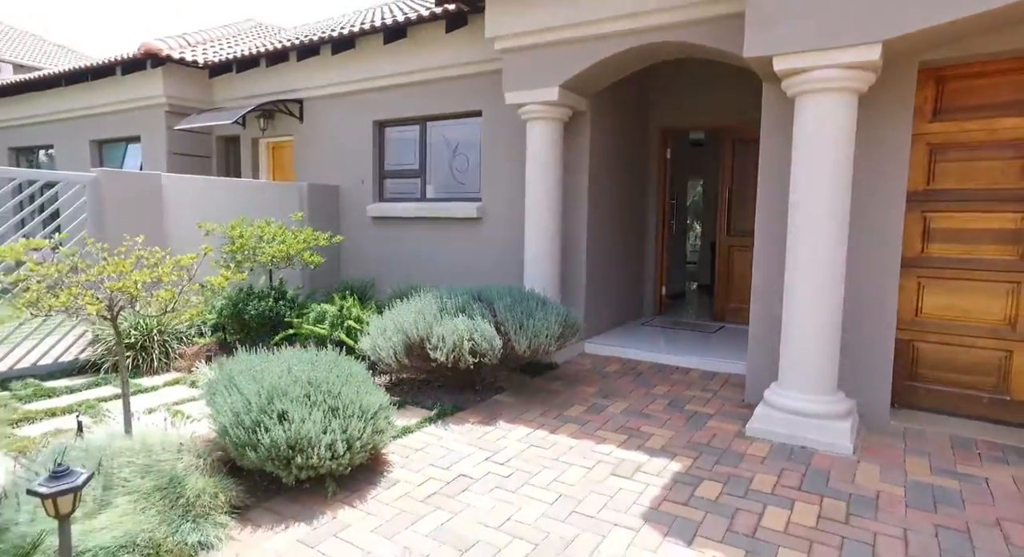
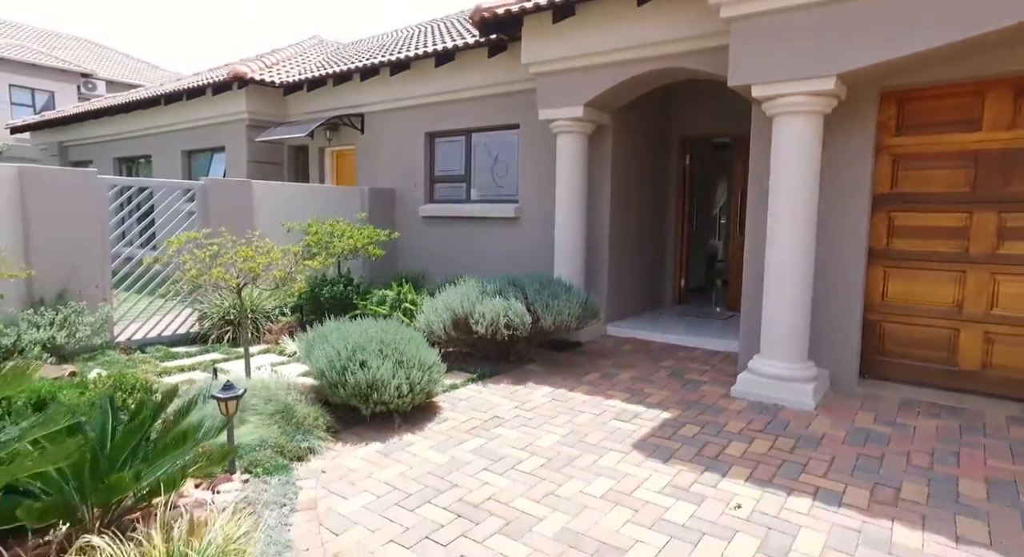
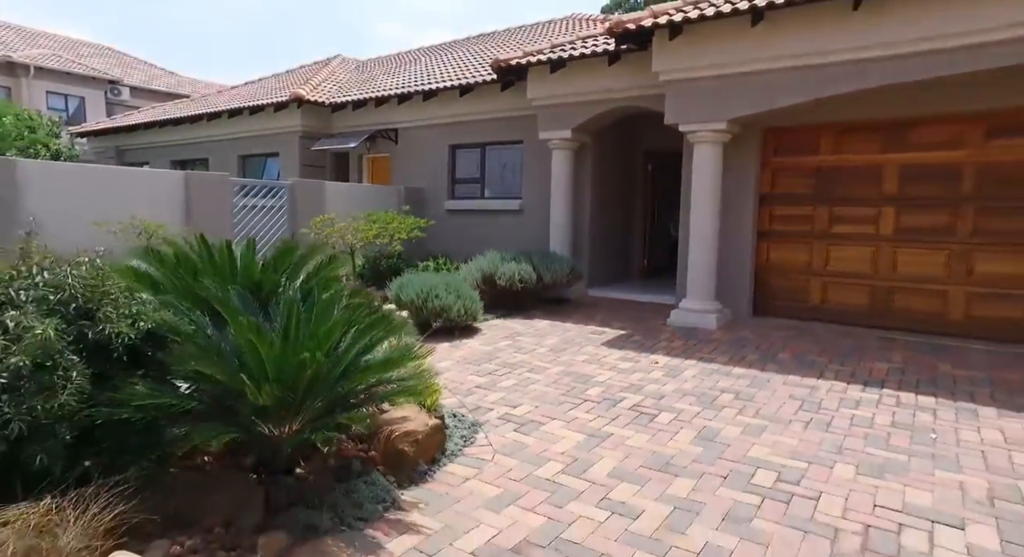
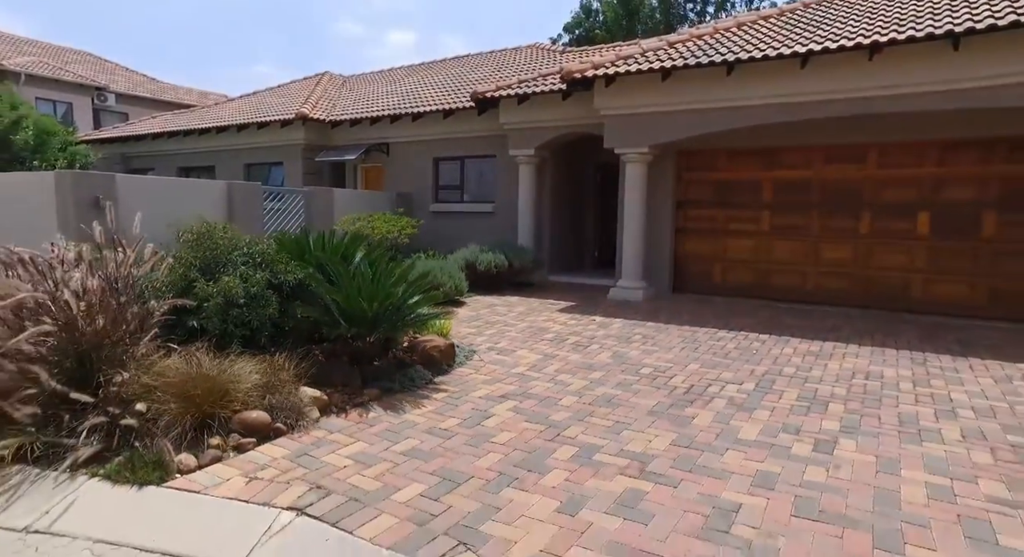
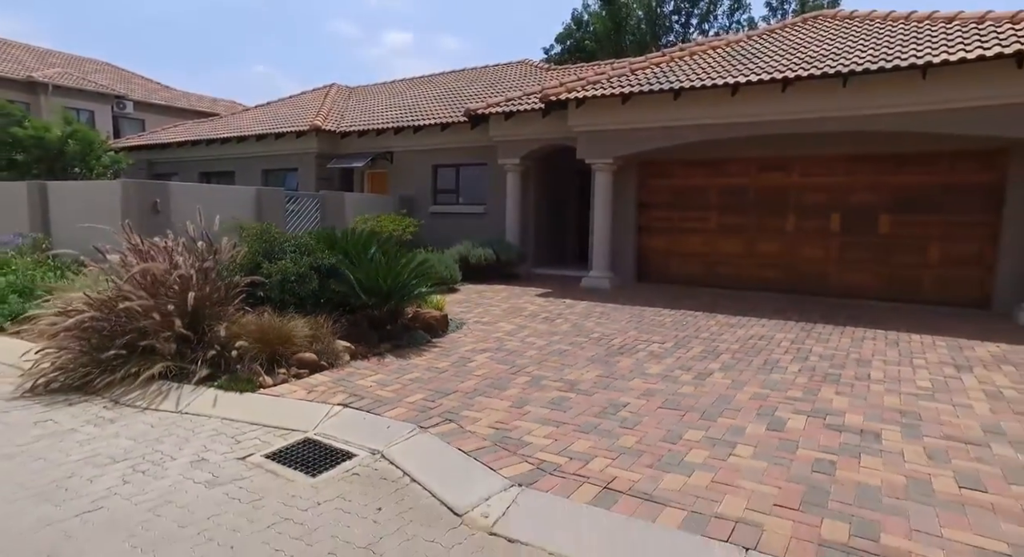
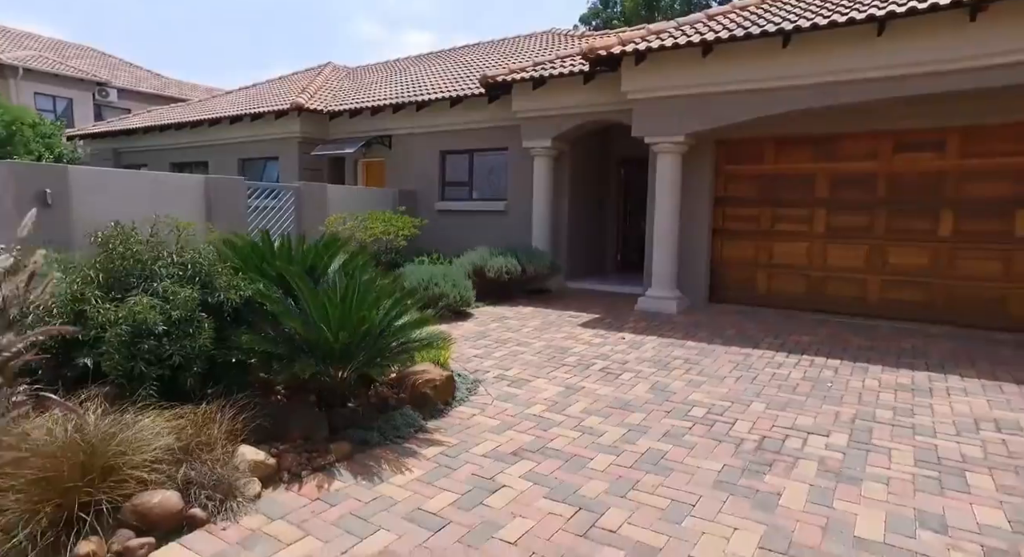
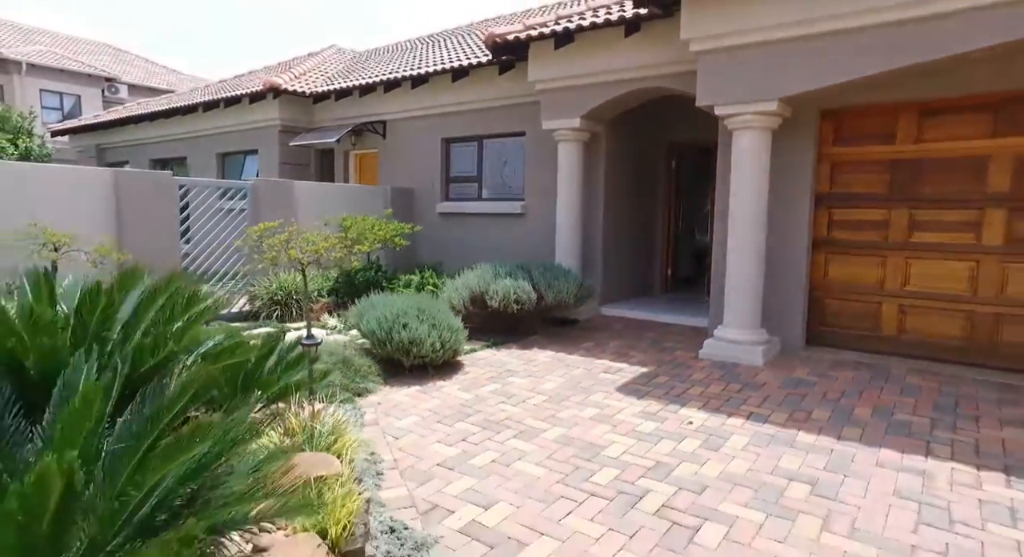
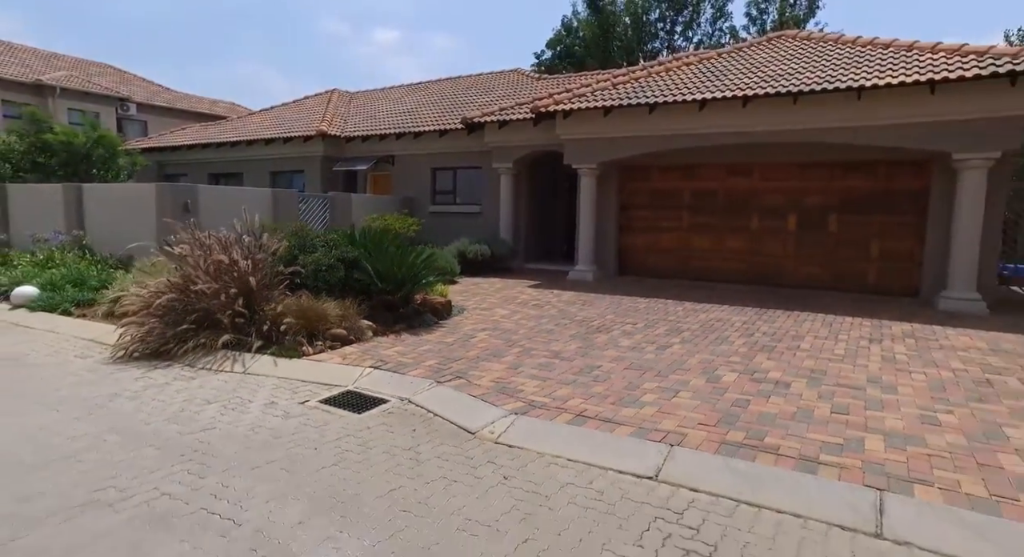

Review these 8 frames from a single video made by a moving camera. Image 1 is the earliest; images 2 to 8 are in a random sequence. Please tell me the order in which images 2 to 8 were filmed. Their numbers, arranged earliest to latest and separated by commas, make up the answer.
2, 7, 3, 6, 4, 5, 8
